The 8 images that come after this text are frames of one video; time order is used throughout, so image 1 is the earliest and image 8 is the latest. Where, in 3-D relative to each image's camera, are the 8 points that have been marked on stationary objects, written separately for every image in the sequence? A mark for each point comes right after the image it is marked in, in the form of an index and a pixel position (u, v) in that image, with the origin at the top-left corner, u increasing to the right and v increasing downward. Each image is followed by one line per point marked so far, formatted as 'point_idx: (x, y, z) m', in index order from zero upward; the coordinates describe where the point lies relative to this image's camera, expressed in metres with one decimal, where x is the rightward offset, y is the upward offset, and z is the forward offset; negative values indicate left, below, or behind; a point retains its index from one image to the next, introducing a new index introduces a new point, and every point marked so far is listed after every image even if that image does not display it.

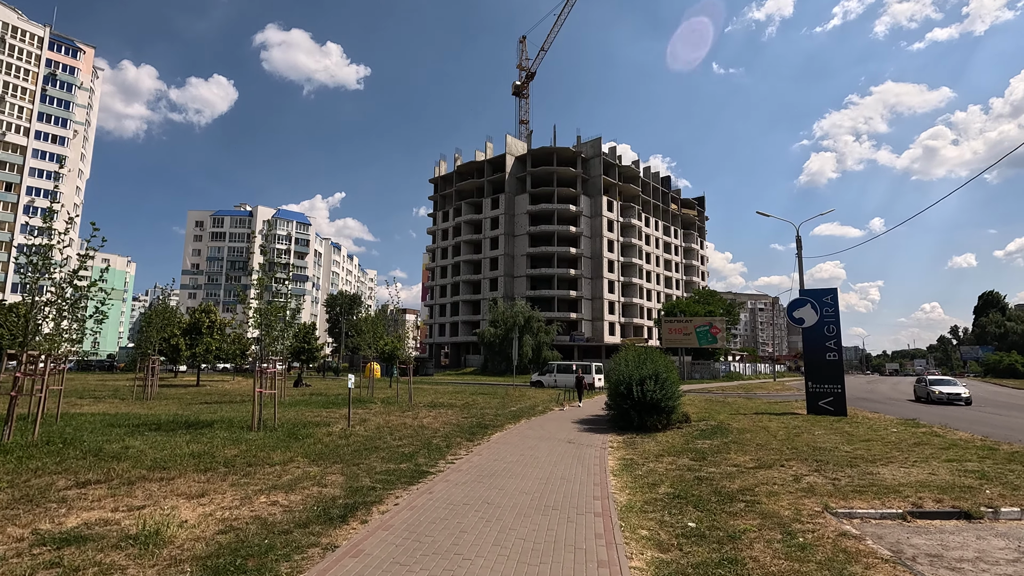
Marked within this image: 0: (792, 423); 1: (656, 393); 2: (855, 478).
0: (+7.5, -3.7, +14.4) m
1: (+3.4, -2.5, +12.6) m
2: (+4.9, -2.7, +7.7) m
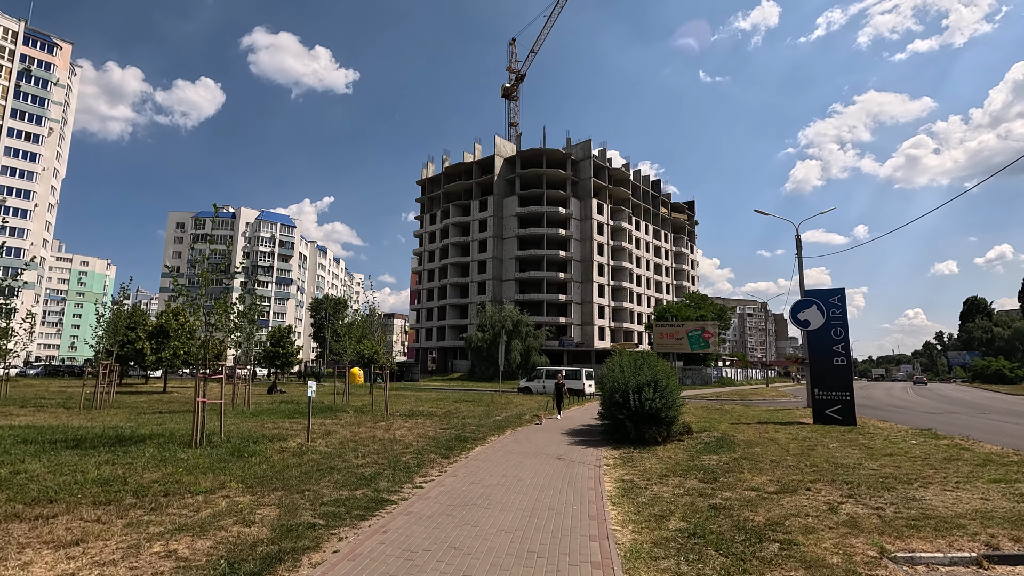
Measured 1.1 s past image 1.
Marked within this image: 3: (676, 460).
0: (+7.1, -3.7, +13.2) m
1: (+3.0, -2.4, +11.3) m
2: (+4.6, -2.6, +6.4) m
3: (+2.9, -3.0, +9.4) m
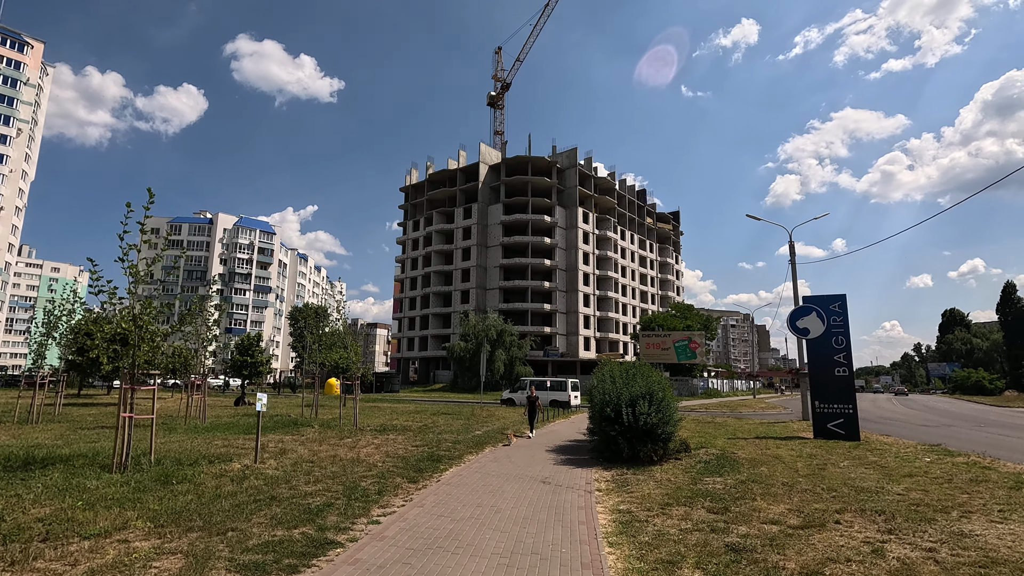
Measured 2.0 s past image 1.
0: (+6.7, -3.8, +12.1) m
1: (+2.6, -2.4, +10.2) m
2: (+4.4, -2.6, +5.3) m
3: (+2.5, -3.0, +8.2) m
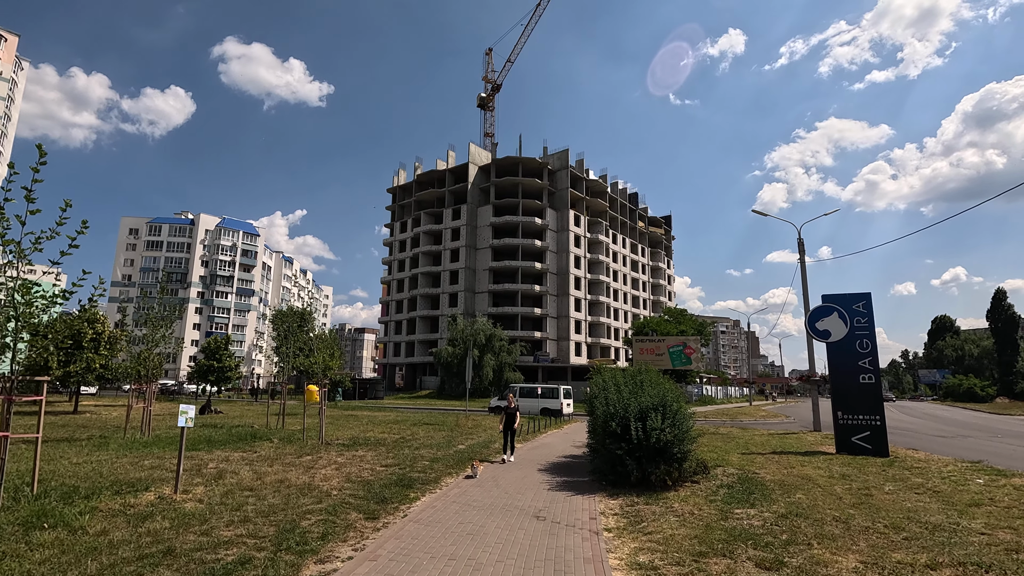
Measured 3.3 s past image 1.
0: (+6.4, -3.7, +10.5) m
1: (+2.4, -2.3, +8.5) m
2: (+4.3, -2.4, +3.7) m
3: (+2.4, -2.8, +6.5) m
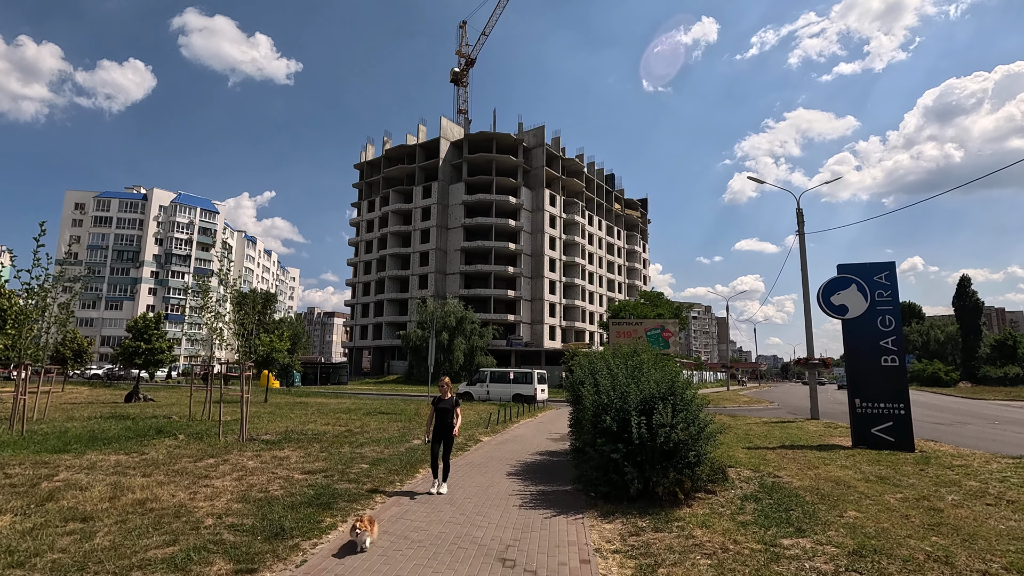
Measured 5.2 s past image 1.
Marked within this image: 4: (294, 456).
0: (+5.8, -3.0, +8.6) m
1: (+1.9, -1.7, +6.3) m
2: (+4.0, -1.9, +1.6) m
3: (+2.0, -2.3, +4.4) m
4: (-3.7, -2.8, +9.0) m
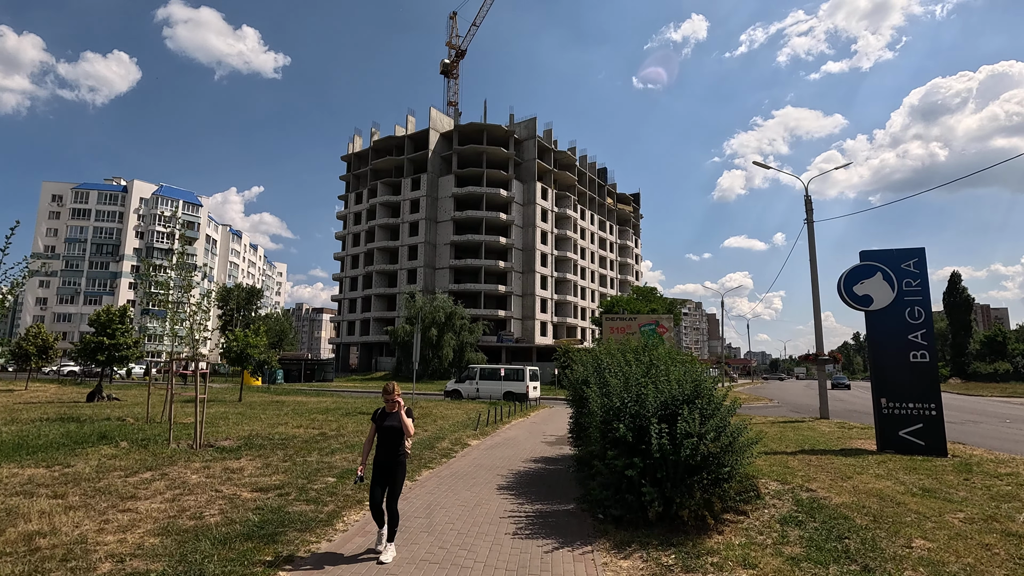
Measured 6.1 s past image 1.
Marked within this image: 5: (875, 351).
0: (+5.7, -2.8, +7.5) m
1: (+1.9, -1.5, +5.2) m
2: (+4.0, -1.7, +0.5) m
3: (+1.9, -2.1, +3.2) m
4: (-3.8, -2.6, +7.8) m
5: (+7.4, -1.3, +10.9) m
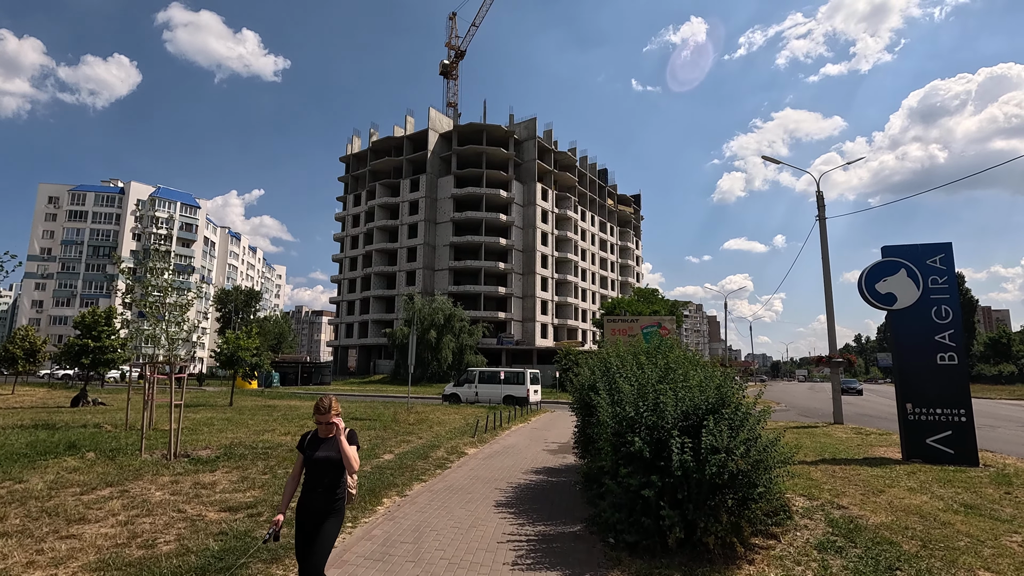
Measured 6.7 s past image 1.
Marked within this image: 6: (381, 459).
0: (+5.7, -2.7, +6.8) m
1: (+1.8, -1.4, +4.5) m
2: (+4.0, -1.6, -0.2) m
3: (+1.9, -2.0, +2.5) m
4: (-3.8, -2.6, +7.1) m
5: (+7.4, -1.2, +10.2) m
6: (-2.3, -3.0, +9.6) m
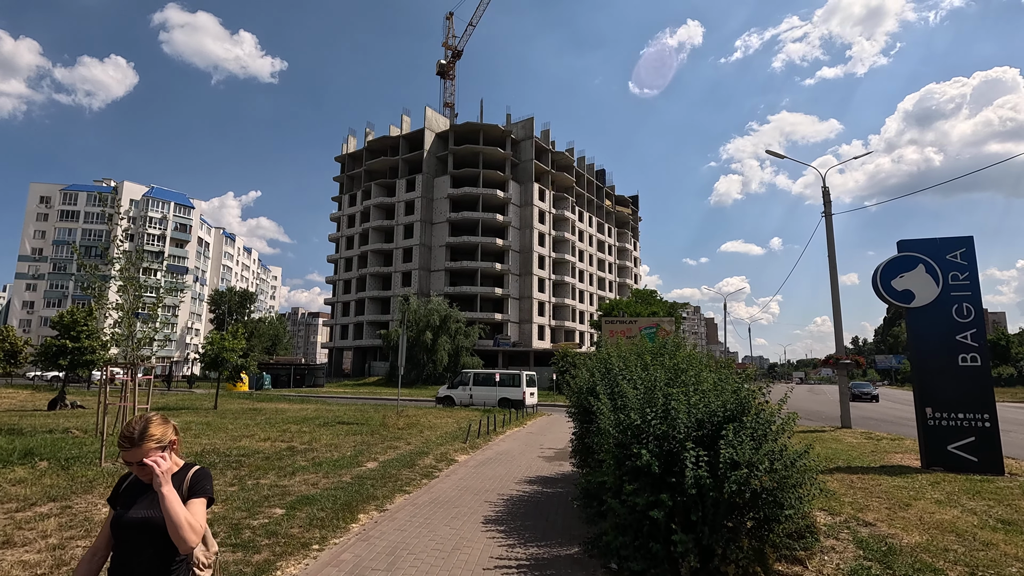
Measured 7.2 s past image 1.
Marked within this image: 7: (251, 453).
0: (+5.6, -2.7, +6.2) m
1: (+1.7, -1.3, +3.8) m
2: (+3.9, -1.5, -0.8) m
3: (+1.8, -1.9, +1.9) m
4: (-3.9, -2.5, +6.4) m
5: (+7.2, -1.1, +9.6) m
6: (-2.4, -2.9, +8.9) m
7: (-4.8, -3.0, +9.8) m
